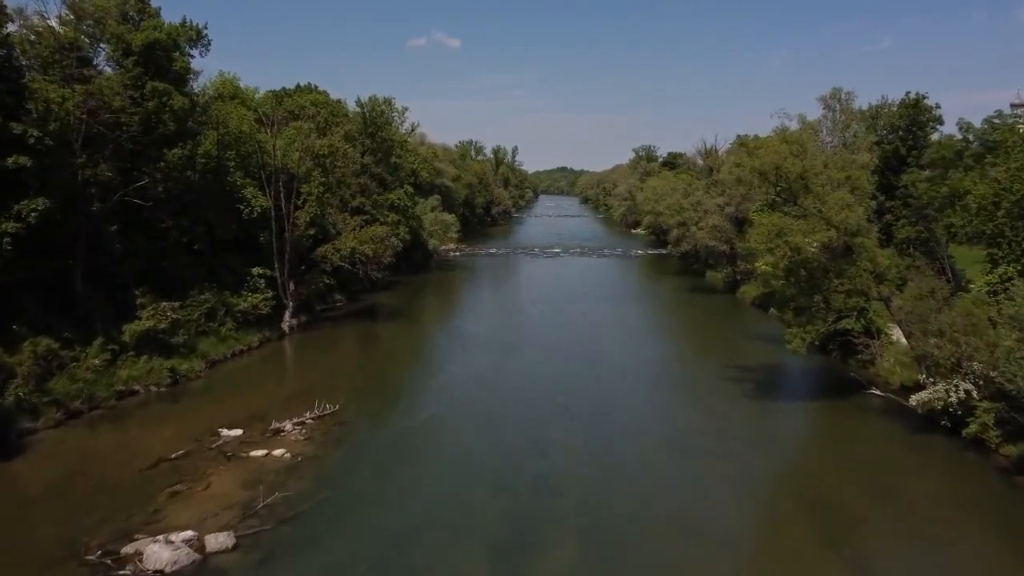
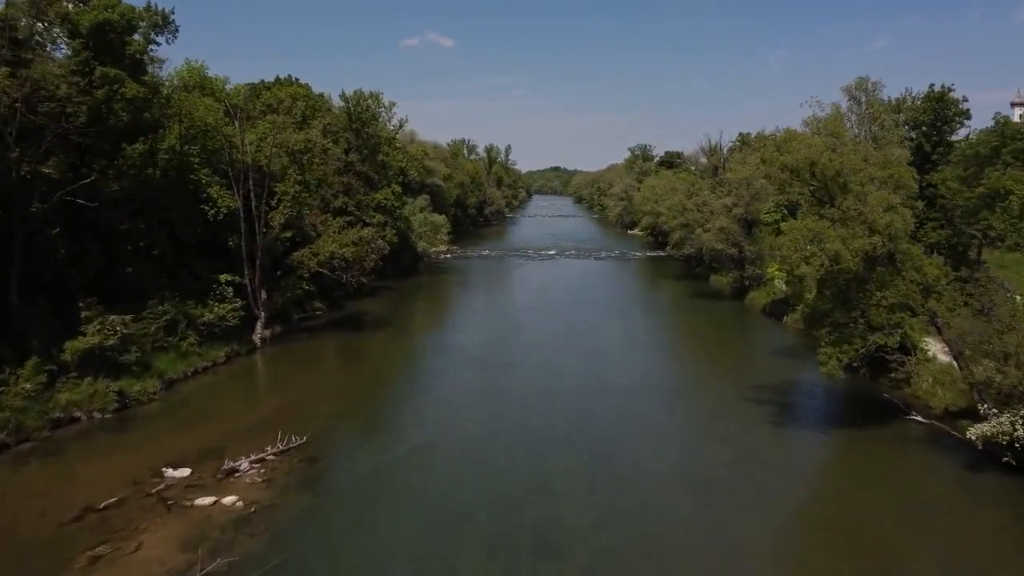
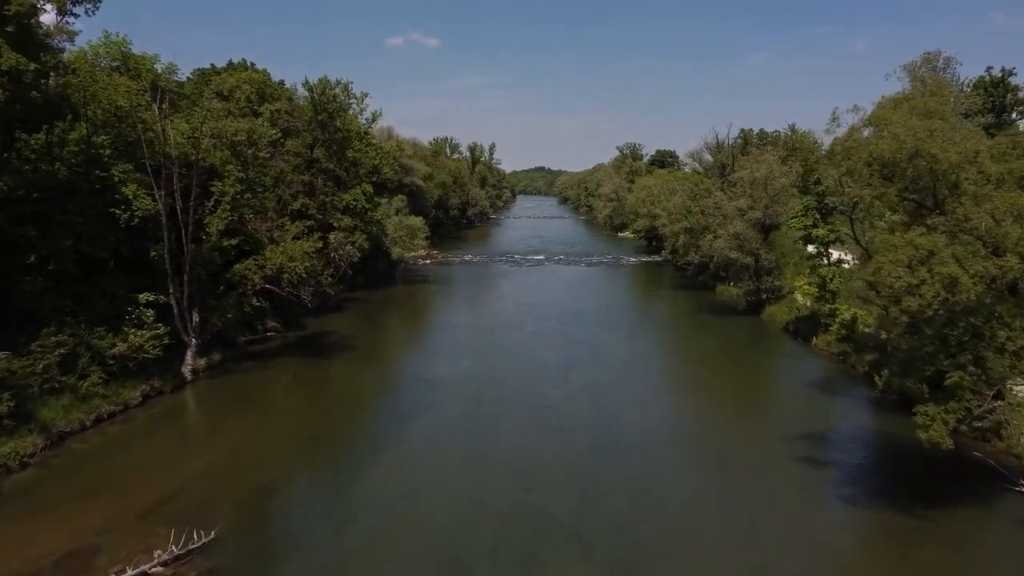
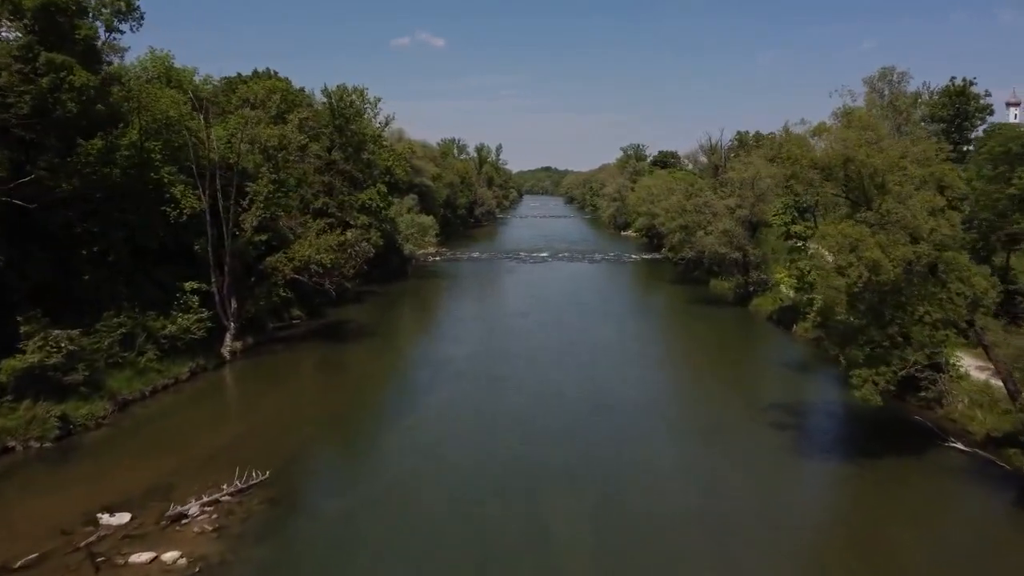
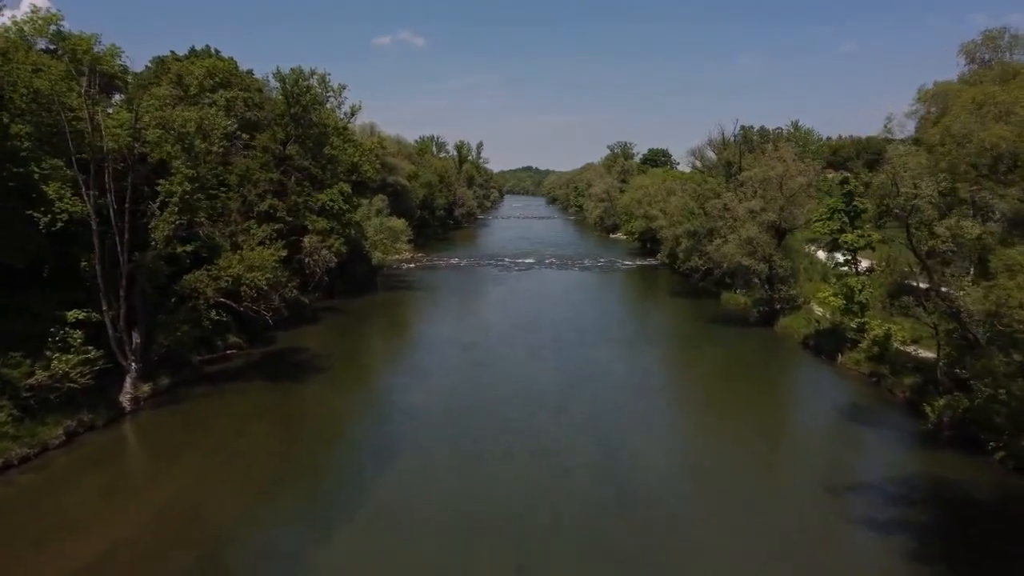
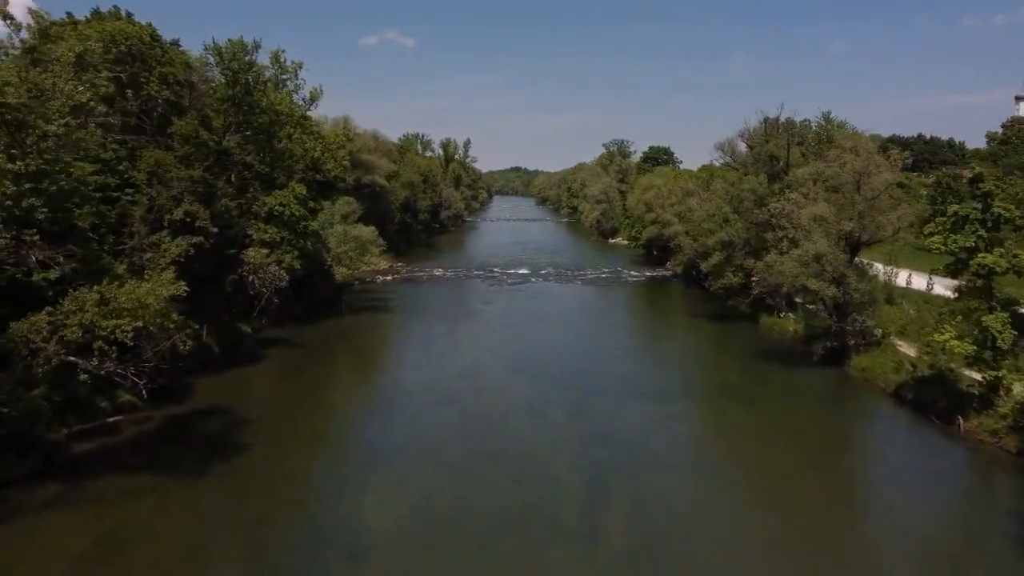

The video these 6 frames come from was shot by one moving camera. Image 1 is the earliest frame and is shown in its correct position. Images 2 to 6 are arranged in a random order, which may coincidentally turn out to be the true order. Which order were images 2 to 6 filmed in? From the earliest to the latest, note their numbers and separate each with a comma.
2, 4, 3, 5, 6
